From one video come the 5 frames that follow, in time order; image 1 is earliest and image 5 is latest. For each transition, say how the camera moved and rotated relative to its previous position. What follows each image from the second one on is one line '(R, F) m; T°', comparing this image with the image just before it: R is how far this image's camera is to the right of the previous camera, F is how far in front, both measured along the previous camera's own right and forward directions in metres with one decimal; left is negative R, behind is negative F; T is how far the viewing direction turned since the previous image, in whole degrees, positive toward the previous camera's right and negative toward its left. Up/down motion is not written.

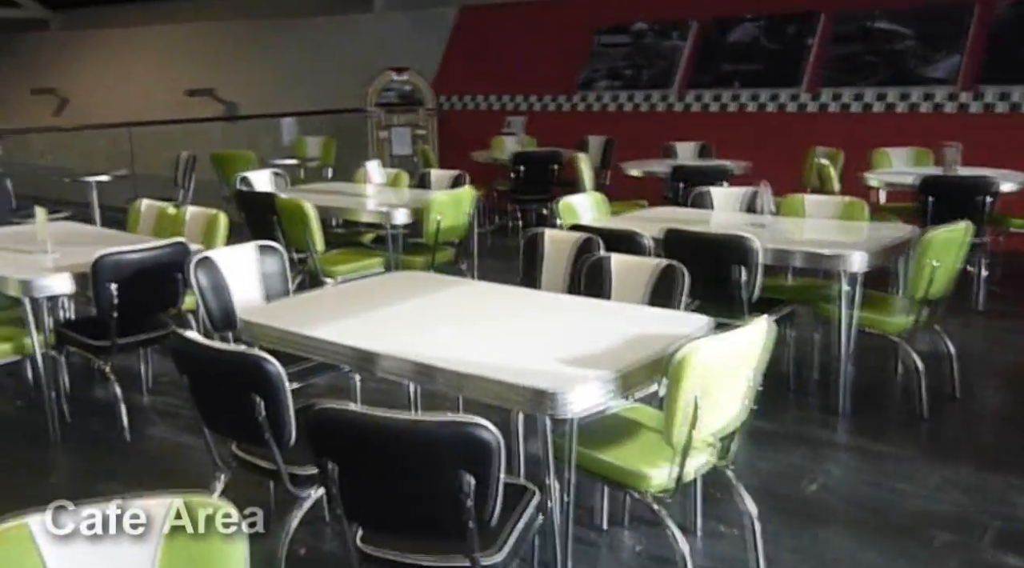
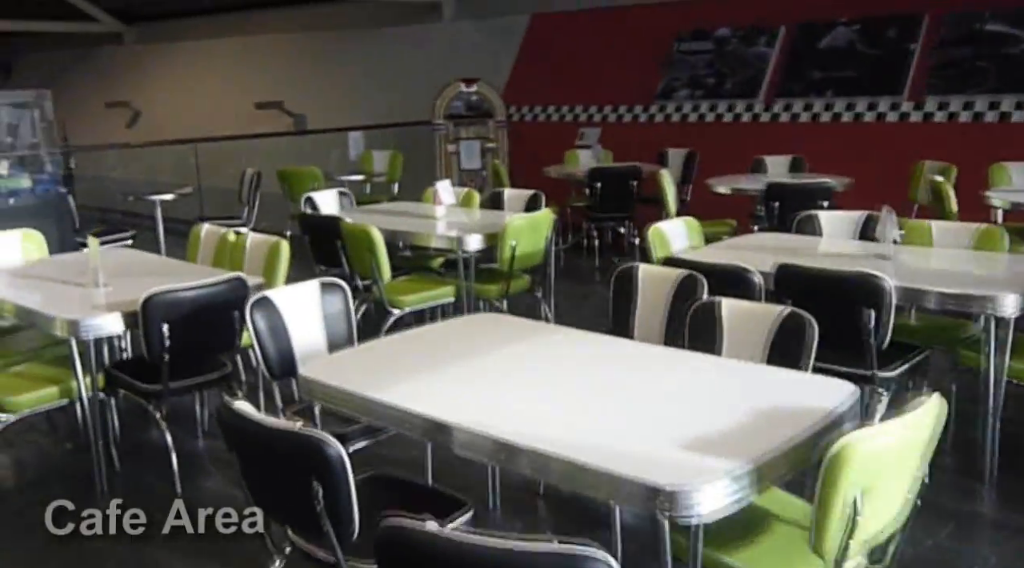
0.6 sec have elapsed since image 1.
(-0.1, +0.4) m; -4°
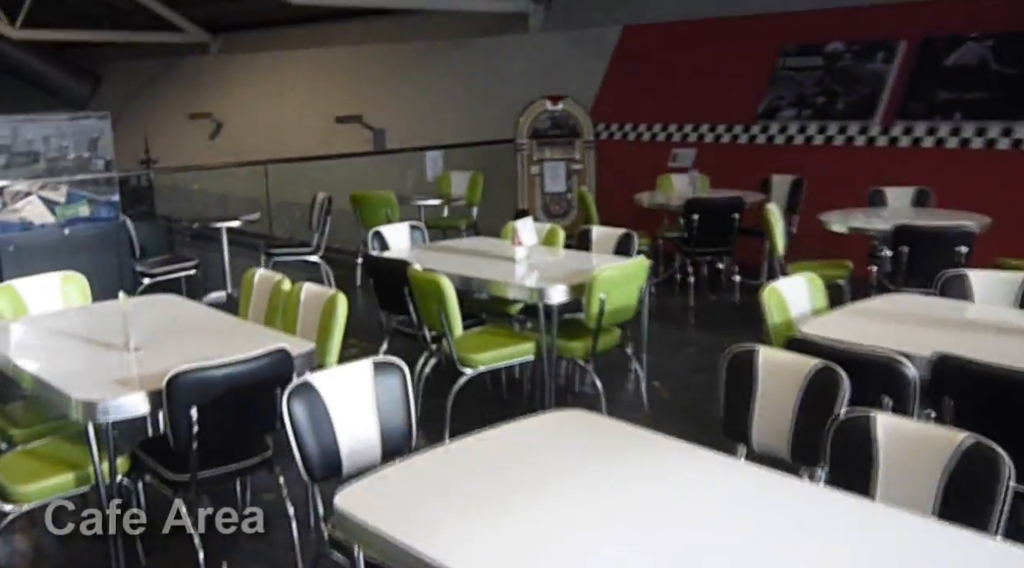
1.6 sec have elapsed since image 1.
(0.0, +0.5) m; -5°
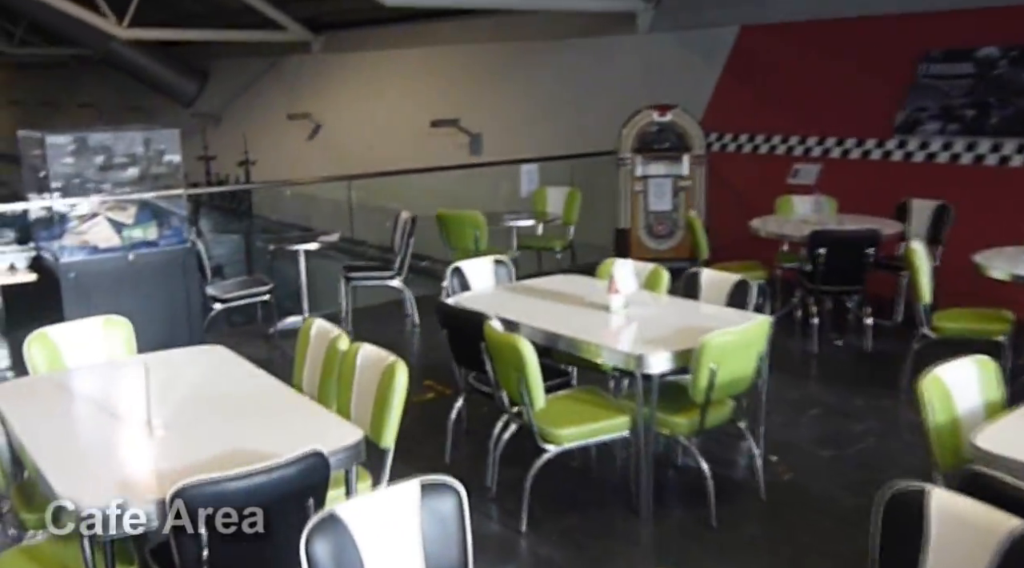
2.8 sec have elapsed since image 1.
(0.0, +0.5) m; -7°
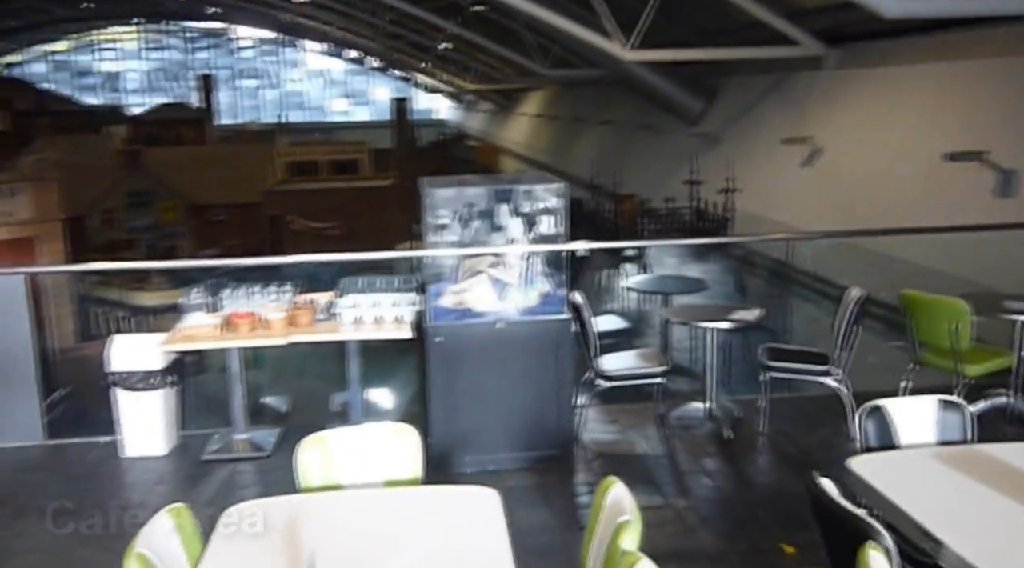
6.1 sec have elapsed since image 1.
(+0.3, +1.0) m; -35°
